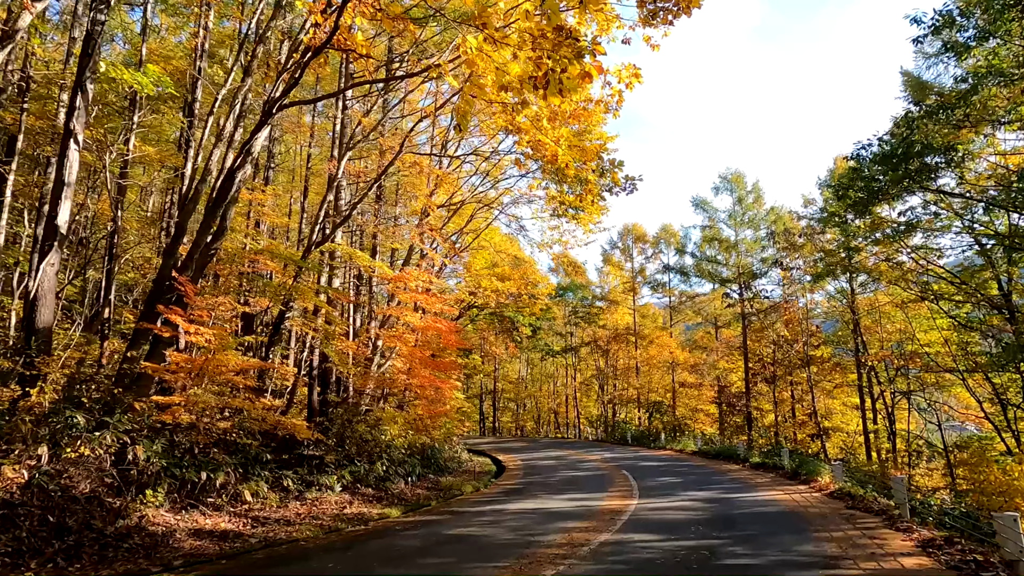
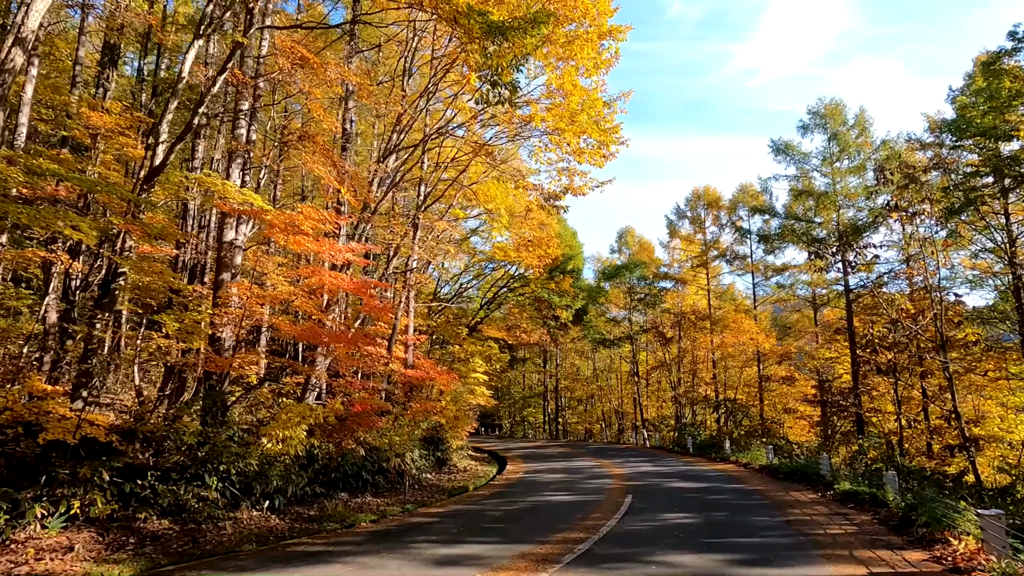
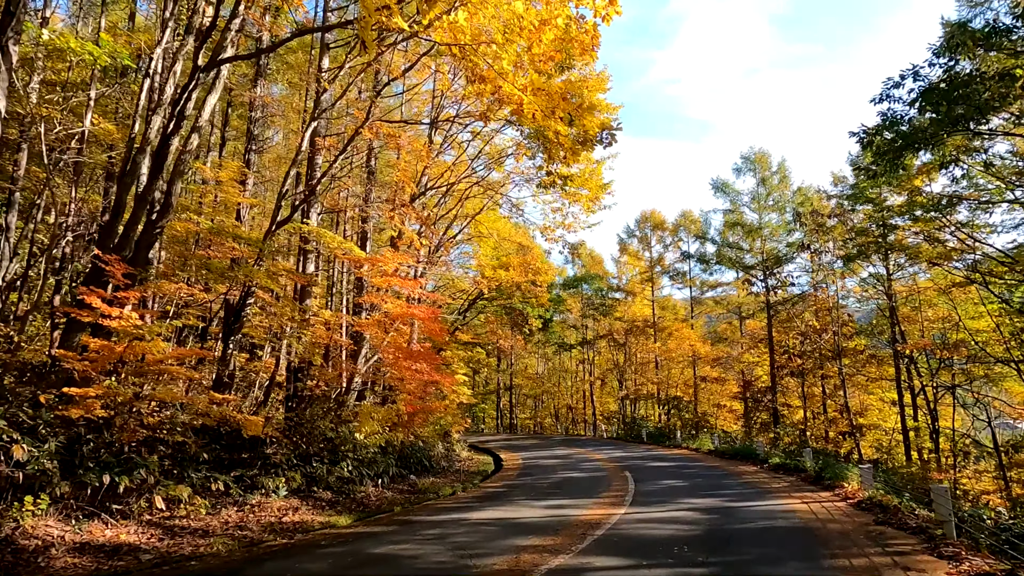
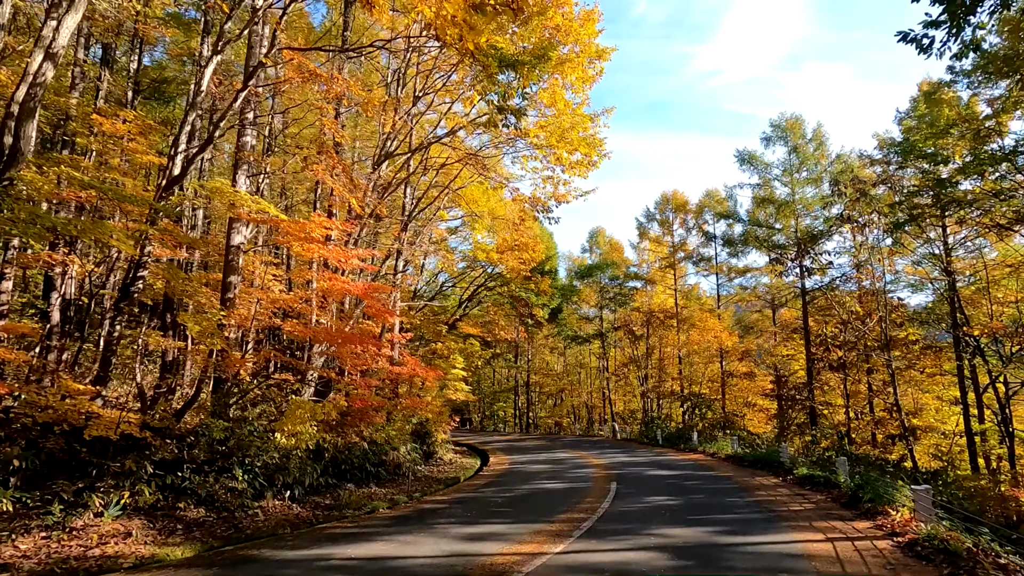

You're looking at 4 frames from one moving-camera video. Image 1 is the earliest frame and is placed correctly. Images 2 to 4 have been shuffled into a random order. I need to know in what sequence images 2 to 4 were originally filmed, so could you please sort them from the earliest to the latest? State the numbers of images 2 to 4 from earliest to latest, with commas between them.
3, 4, 2
